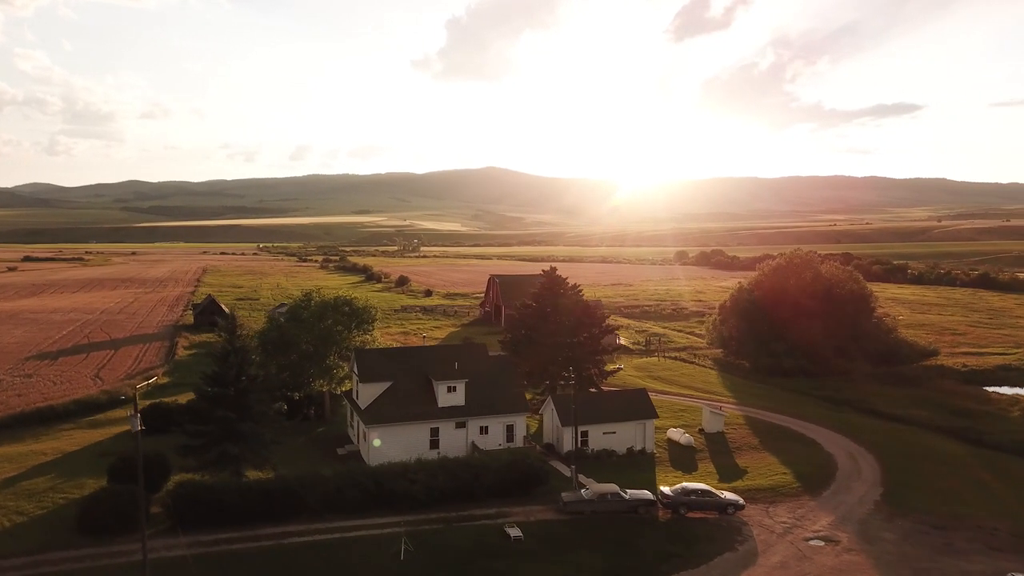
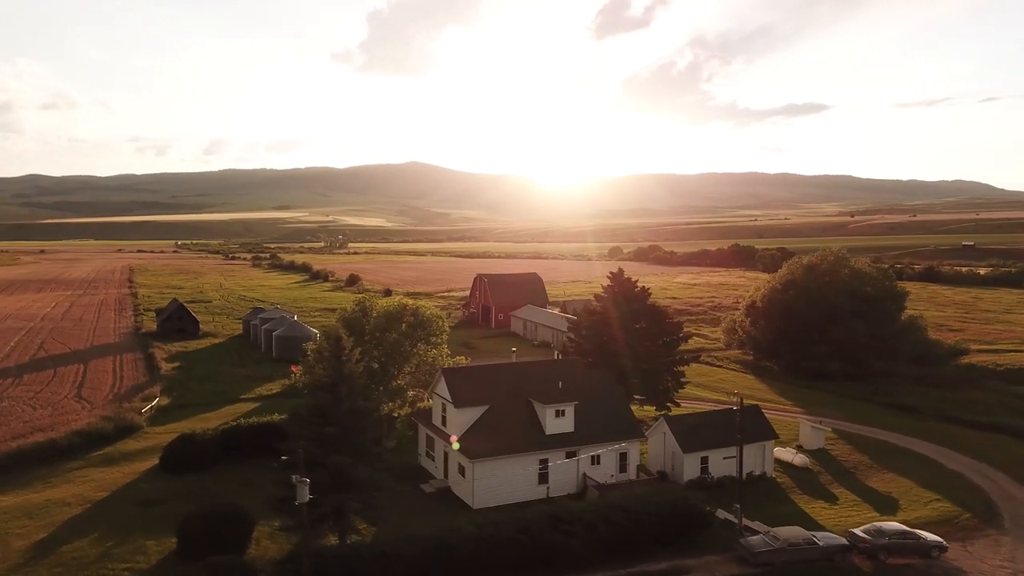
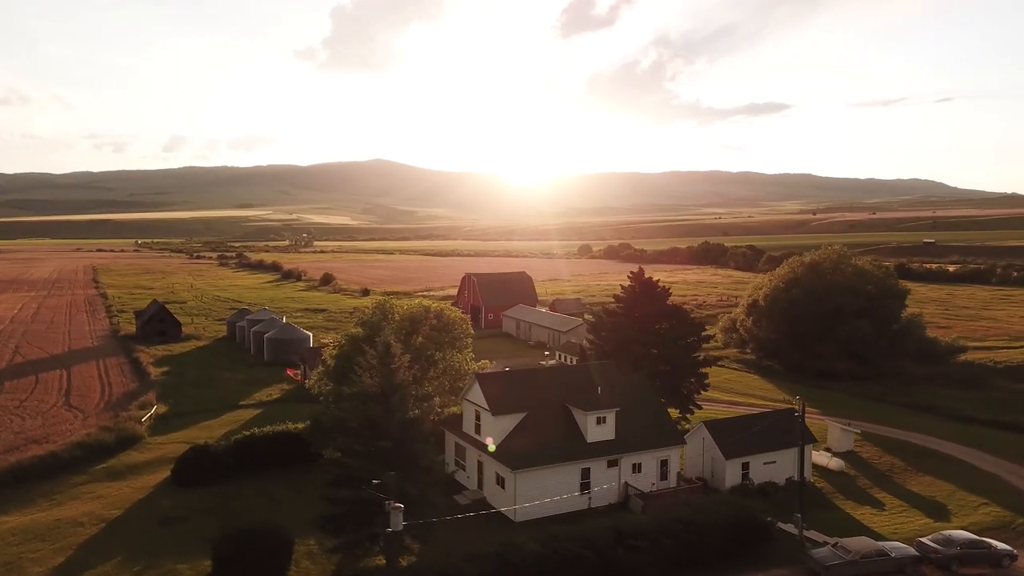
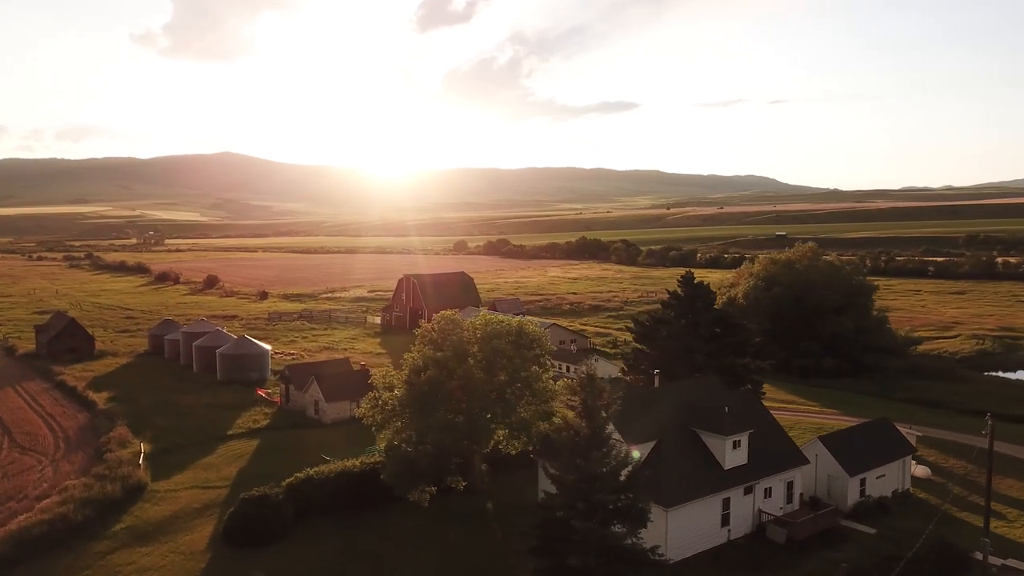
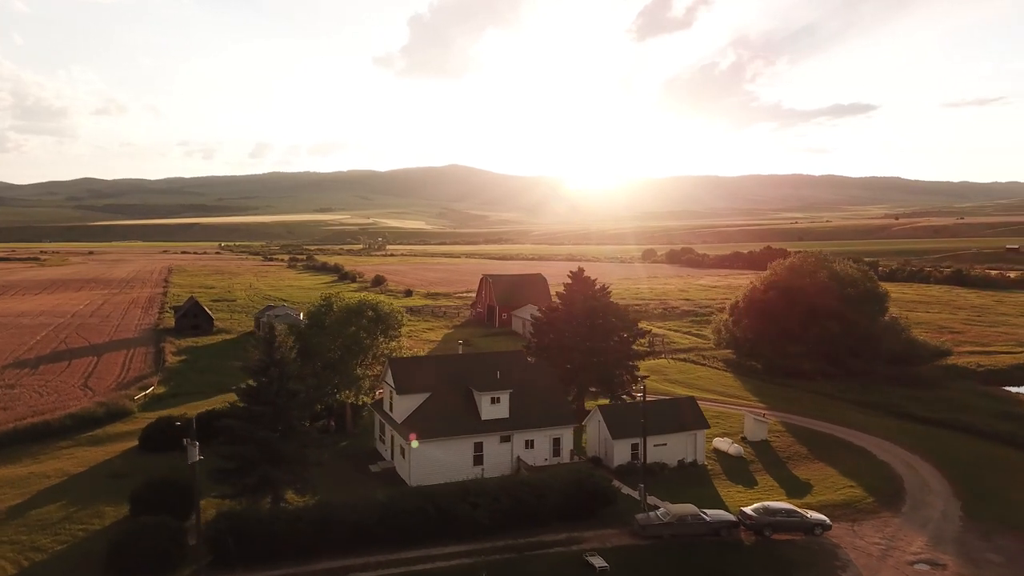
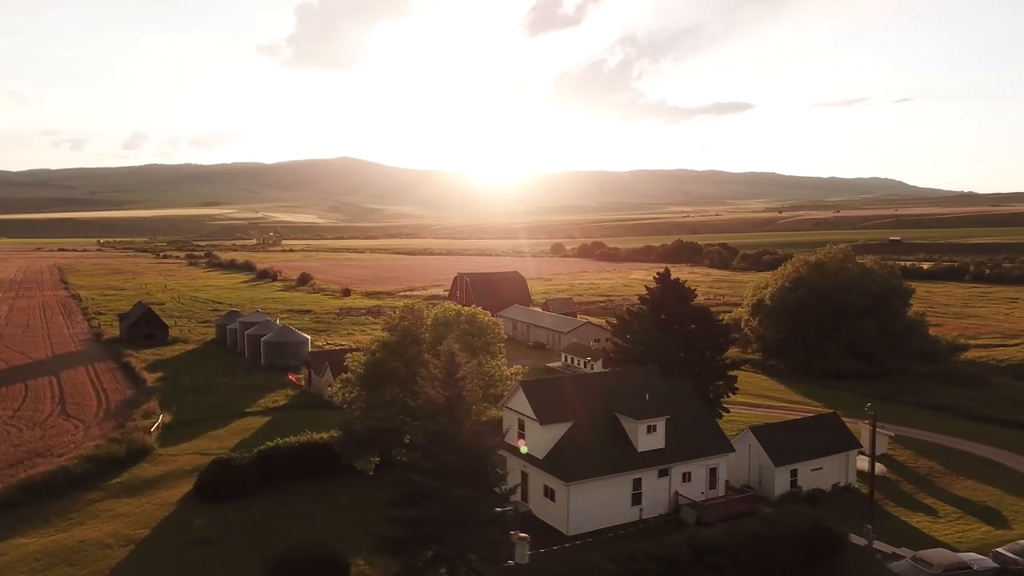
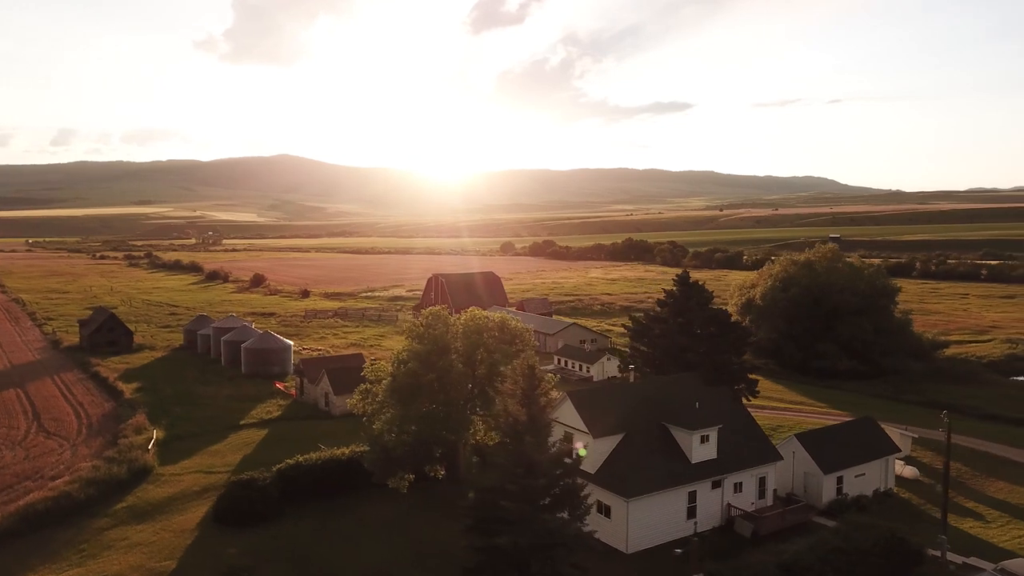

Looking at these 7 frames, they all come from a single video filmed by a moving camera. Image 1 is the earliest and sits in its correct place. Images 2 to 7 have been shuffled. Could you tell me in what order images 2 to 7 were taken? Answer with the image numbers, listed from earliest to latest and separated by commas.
5, 2, 3, 6, 7, 4
